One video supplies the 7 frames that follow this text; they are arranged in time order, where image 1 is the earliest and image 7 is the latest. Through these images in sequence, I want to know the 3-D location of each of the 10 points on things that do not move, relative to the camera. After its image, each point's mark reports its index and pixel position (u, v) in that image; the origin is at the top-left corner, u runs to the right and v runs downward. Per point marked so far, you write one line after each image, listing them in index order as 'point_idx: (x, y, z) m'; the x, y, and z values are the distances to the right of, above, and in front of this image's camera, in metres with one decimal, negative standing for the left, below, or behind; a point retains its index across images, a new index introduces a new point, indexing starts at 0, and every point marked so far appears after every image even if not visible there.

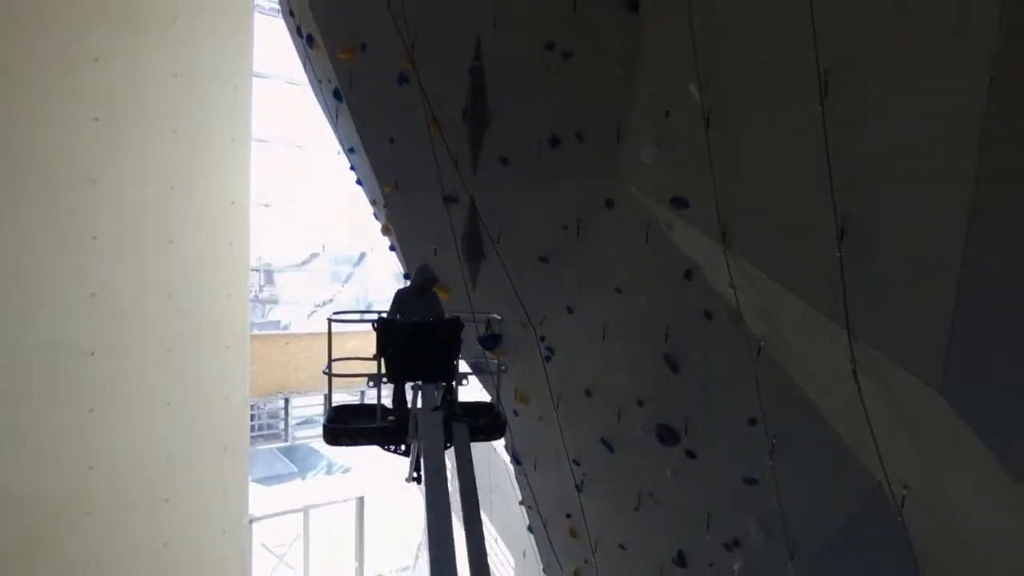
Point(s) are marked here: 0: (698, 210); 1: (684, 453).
0: (+0.6, +0.3, +1.9) m
1: (+0.7, -0.6, +2.4) m
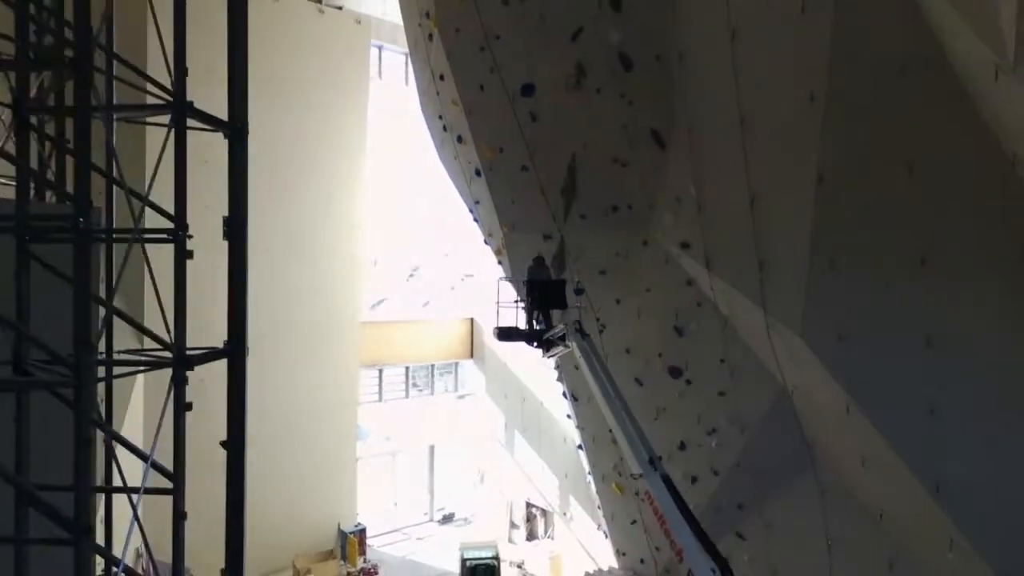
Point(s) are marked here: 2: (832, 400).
0: (+1.1, +0.2, +3.8) m
1: (+1.2, -0.6, +4.2) m
2: (+1.7, -0.6, +3.3) m
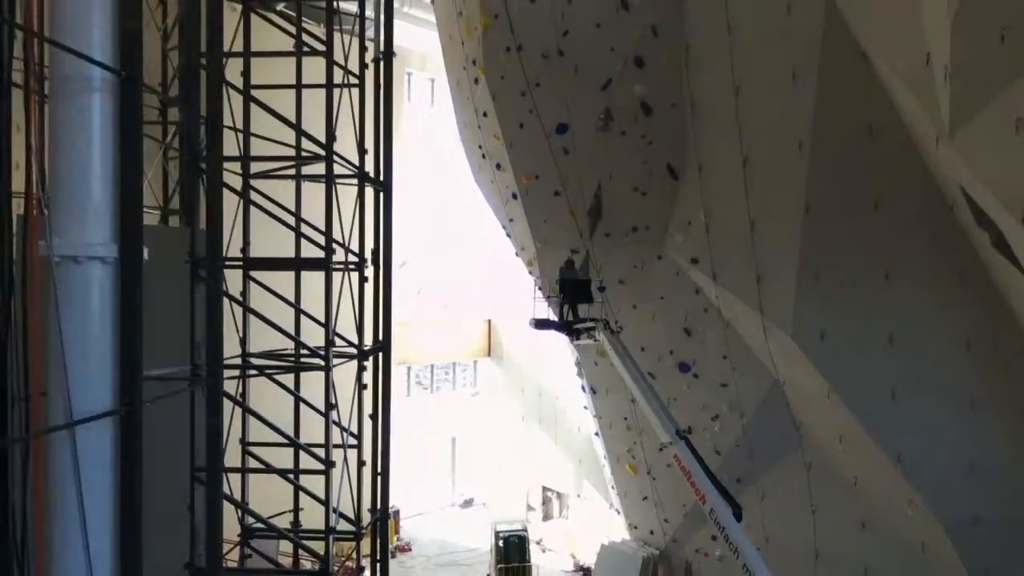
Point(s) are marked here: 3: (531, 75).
0: (+1.4, +0.2, +4.5) m
1: (+1.5, -0.7, +5.0) m
2: (+2.0, -0.7, +4.0) m
3: (+0.1, +1.6, +4.6) m
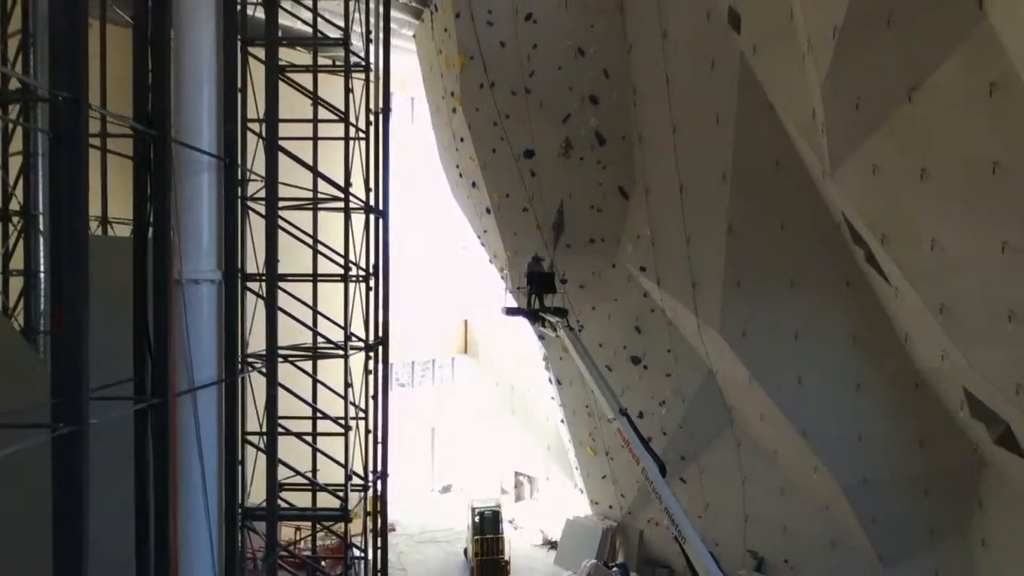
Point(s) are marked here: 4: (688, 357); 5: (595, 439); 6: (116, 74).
0: (+1.2, +0.1, +5.3) m
1: (+1.2, -0.7, +5.8) m
2: (+1.8, -0.7, +4.8) m
3: (-0.1, +1.6, +5.4) m
4: (+1.5, -0.6, +5.3) m
5: (+0.9, -1.6, +6.4) m
6: (-4.1, +2.2, +6.3) m
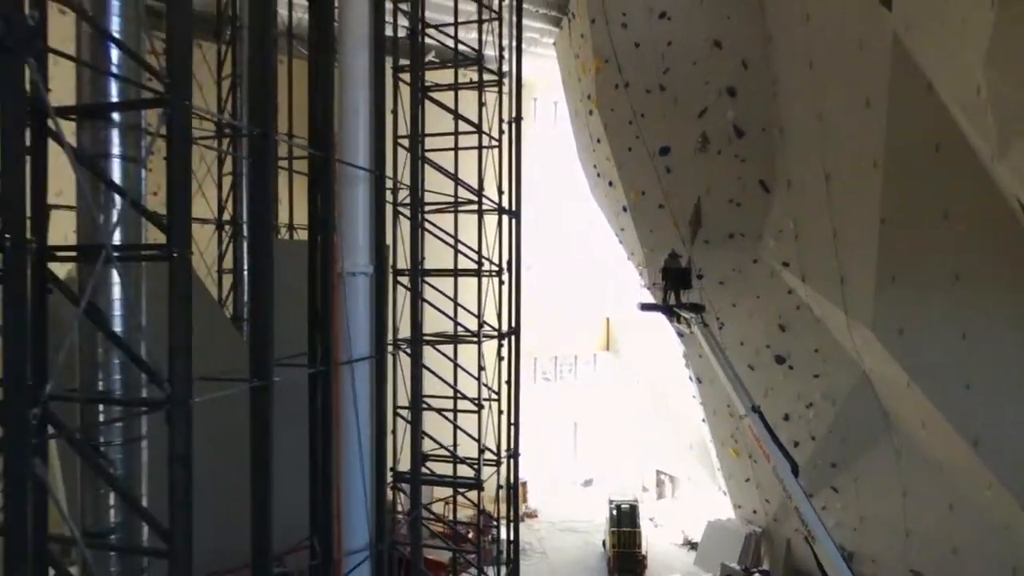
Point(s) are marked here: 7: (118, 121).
0: (+2.3, +0.2, +5.1) m
1: (+2.5, -0.7, +5.5) m
2: (+2.8, -0.7, +4.5) m
3: (+1.1, +1.6, +5.4) m
4: (+2.7, -0.6, +5.0) m
5: (+2.3, -1.5, +6.2) m
6: (-2.5, +2.2, +7.3) m
7: (-2.0, +0.8, +3.2) m
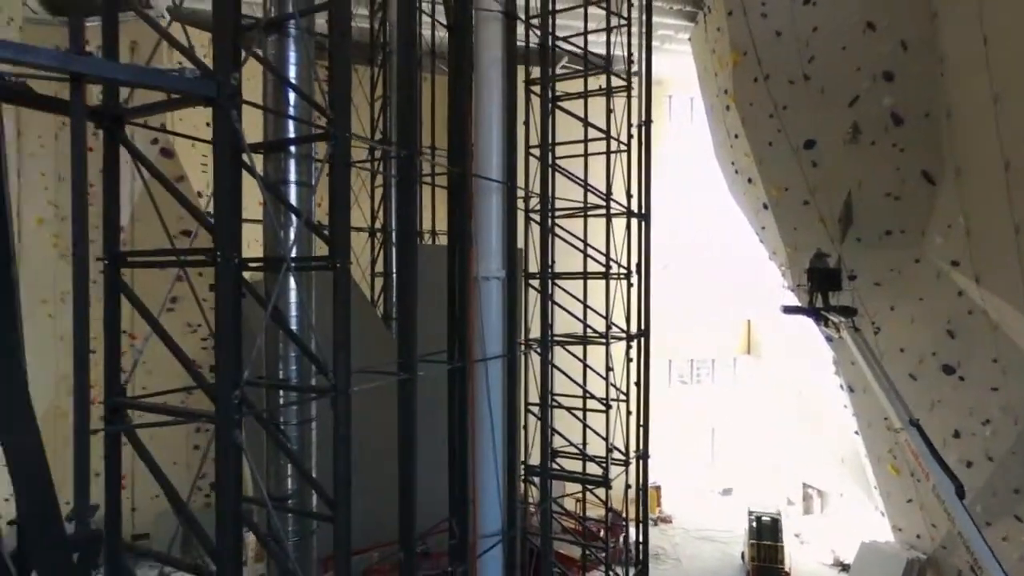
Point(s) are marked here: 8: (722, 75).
0: (+3.4, +0.2, +4.6) m
1: (+3.6, -0.7, +5.0) m
2: (+3.7, -0.7, +3.9) m
3: (+2.3, +1.6, +5.2) m
4: (+3.7, -0.6, +4.4) m
5: (+3.6, -1.6, +5.7) m
6: (-0.9, +2.2, +7.8) m
7: (-1.3, +0.8, +3.7) m
8: (+1.9, +2.0, +5.6) m
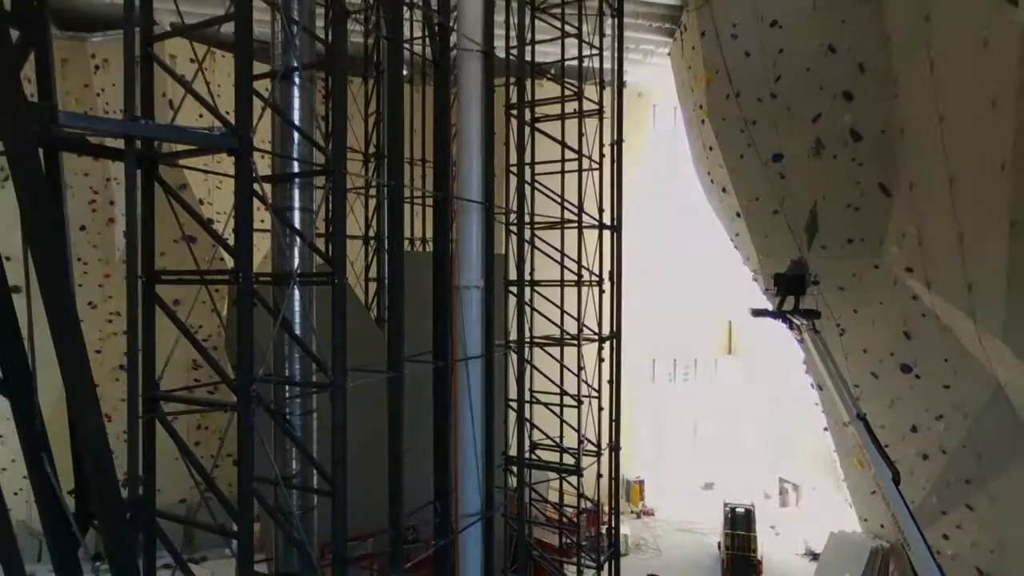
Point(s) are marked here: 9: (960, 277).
0: (+3.3, +0.1, +4.9) m
1: (+3.5, -0.8, +5.3) m
2: (+3.6, -0.7, +4.2) m
3: (+2.1, +1.6, +5.5) m
4: (+3.6, -0.6, +4.8) m
5: (+3.5, -1.6, +6.0) m
6: (-1.0, +2.2, +8.1) m
7: (-1.4, +0.8, +4.0) m
8: (+1.8, +1.9, +6.0) m
9: (+3.3, +0.1, +4.5) m
